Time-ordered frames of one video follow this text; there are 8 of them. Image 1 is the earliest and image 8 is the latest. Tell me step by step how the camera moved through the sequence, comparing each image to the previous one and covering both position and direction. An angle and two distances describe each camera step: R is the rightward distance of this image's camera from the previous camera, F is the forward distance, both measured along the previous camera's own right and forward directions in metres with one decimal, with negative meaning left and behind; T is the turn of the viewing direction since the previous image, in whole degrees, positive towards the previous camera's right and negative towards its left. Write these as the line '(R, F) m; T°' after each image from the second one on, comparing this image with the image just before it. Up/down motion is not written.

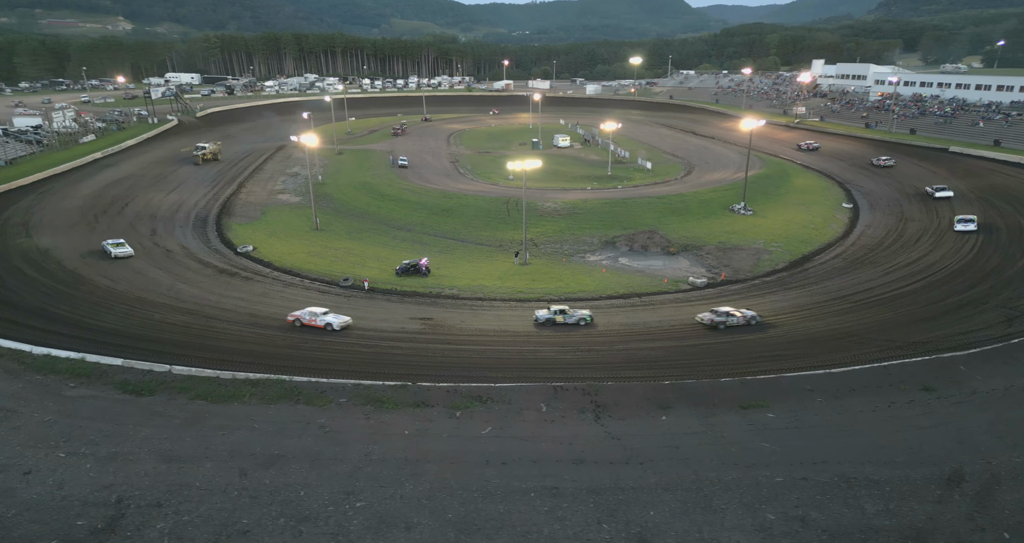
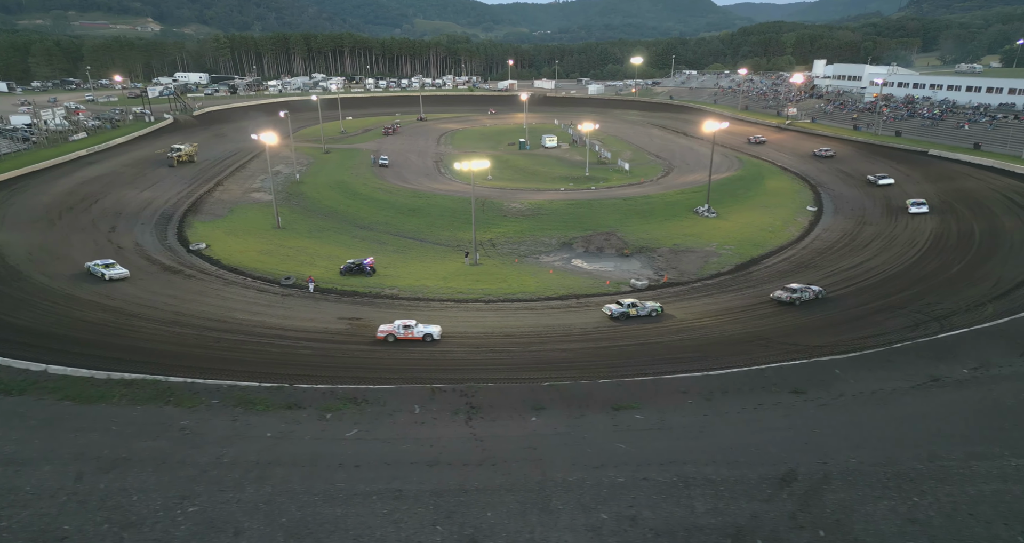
(+2.4, -0.1) m; +2°
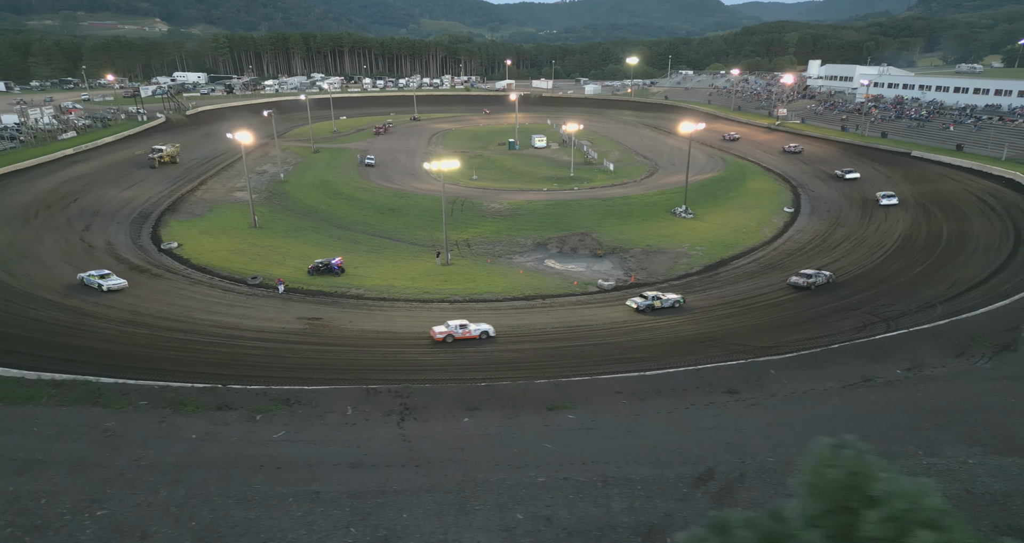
(+1.2, 0.0) m; +1°
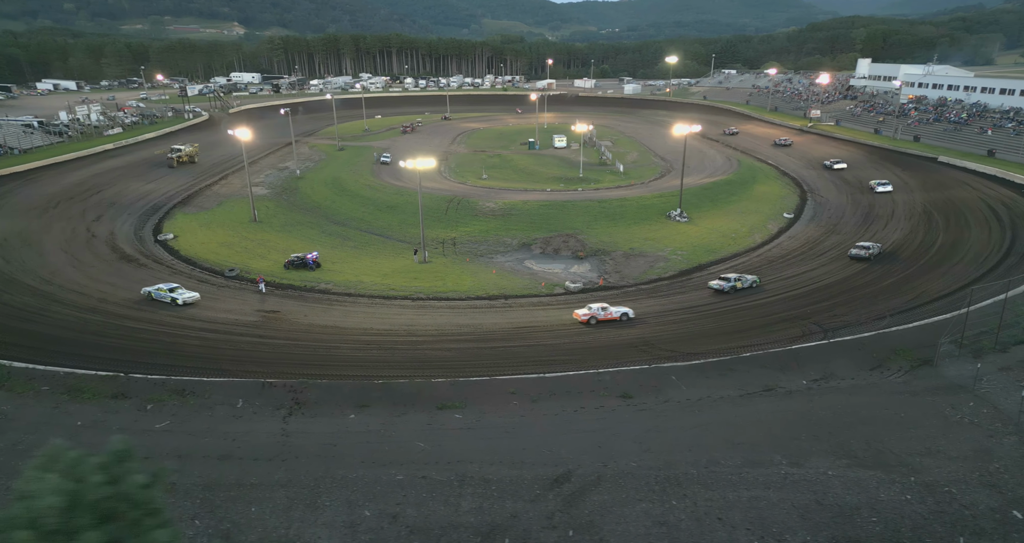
(+2.6, 0.0) m; -1°
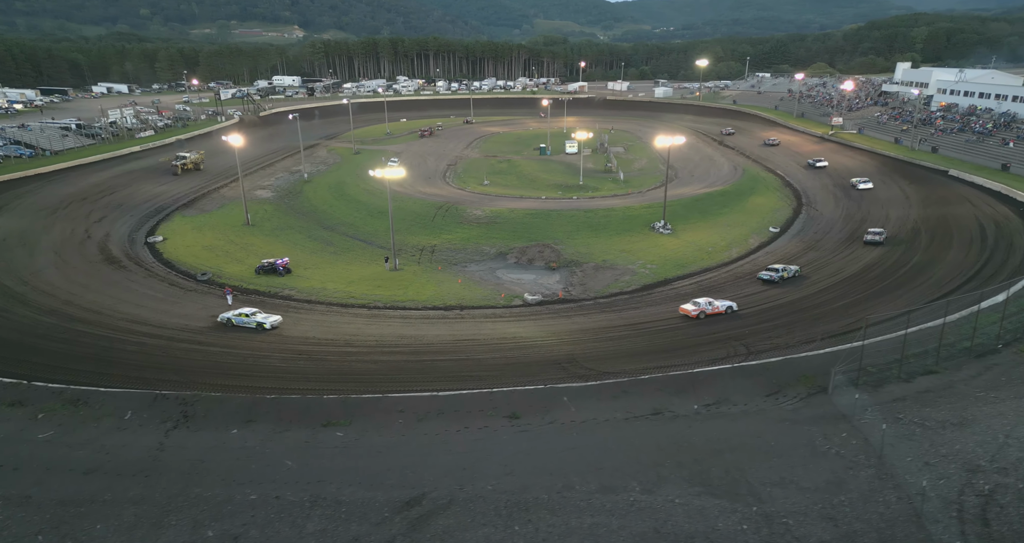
(+2.7, -0.2) m; 0°
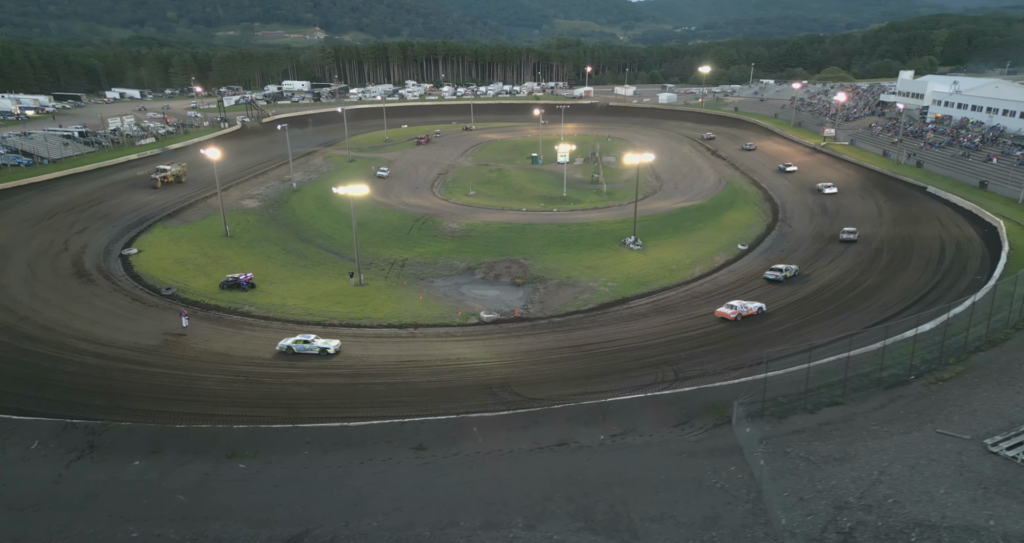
(+1.9, -0.3) m; +1°
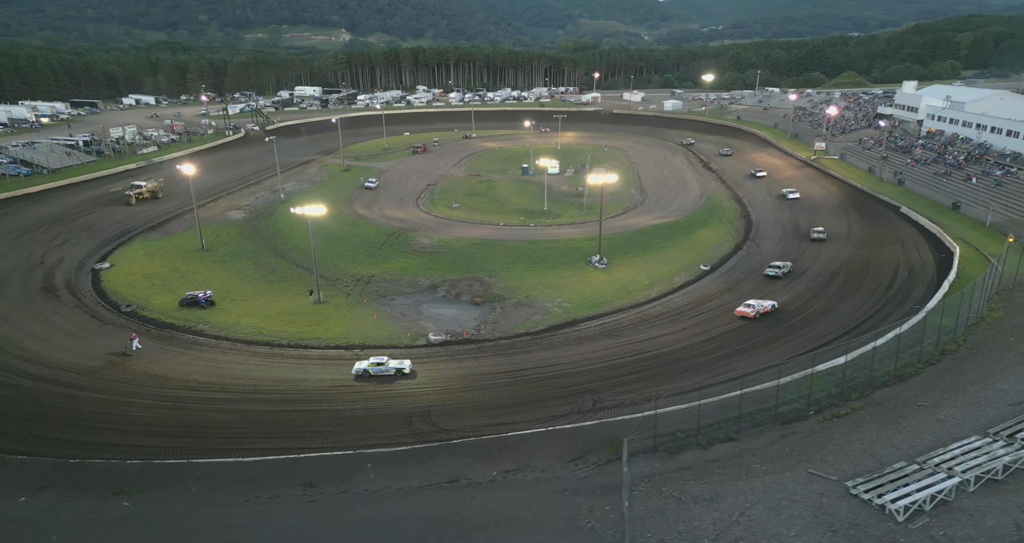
(+2.3, -0.4) m; +1°
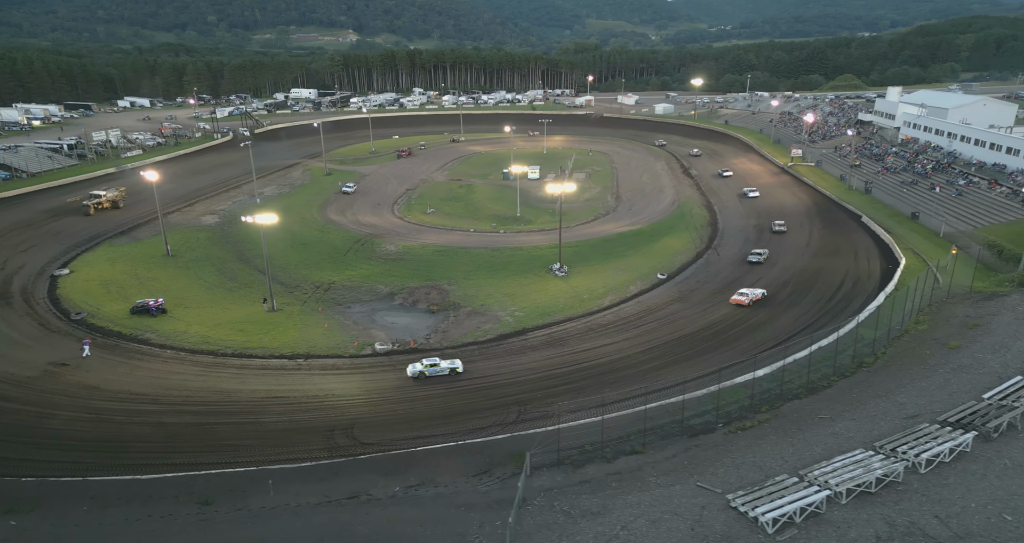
(+1.9, -0.4) m; +2°
